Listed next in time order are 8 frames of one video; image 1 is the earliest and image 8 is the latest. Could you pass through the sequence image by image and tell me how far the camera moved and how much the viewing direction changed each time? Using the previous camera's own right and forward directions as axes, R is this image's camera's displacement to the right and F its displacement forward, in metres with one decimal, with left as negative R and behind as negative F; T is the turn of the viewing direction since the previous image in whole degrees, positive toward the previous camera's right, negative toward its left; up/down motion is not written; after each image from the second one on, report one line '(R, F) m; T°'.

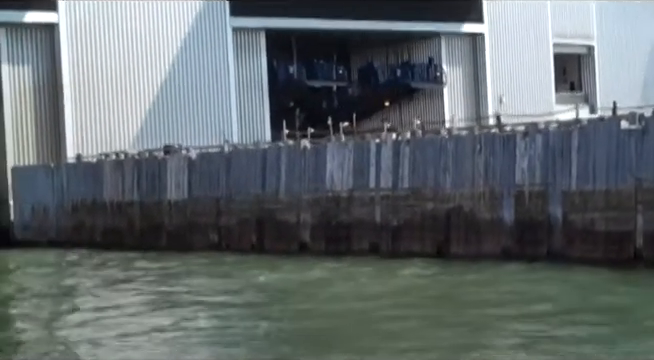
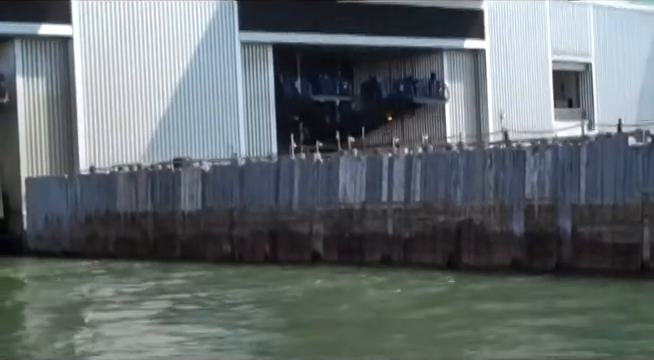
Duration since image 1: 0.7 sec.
(-0.4, -0.7) m; 0°
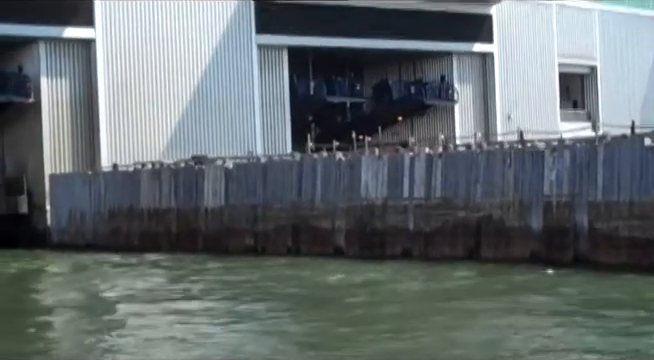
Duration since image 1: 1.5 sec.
(-0.5, -0.9) m; 0°
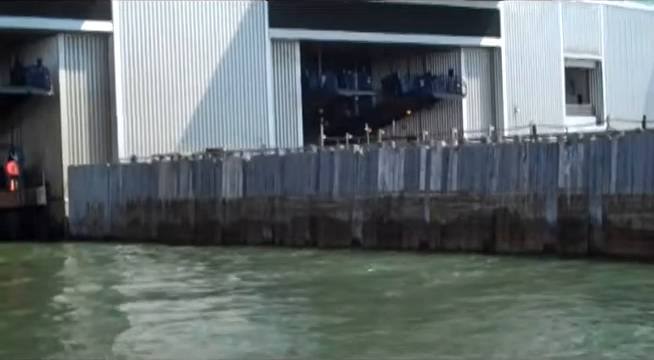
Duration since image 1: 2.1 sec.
(-0.4, -0.6) m; 0°
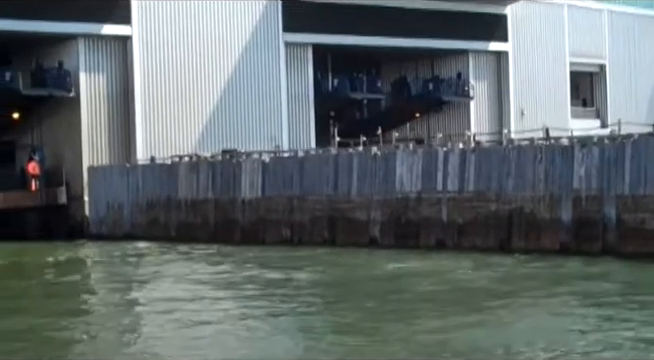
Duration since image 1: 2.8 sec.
(-0.5, -0.8) m; 0°
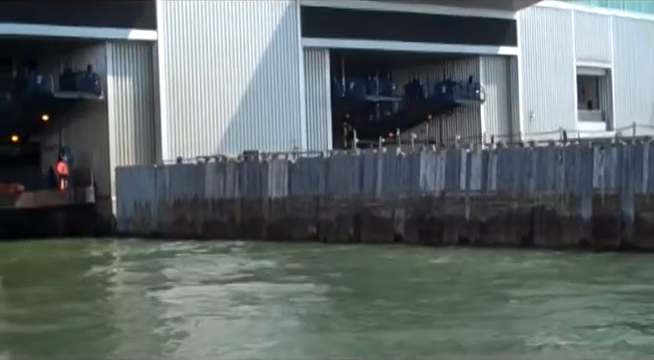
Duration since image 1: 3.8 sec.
(-0.7, -1.1) m; 0°
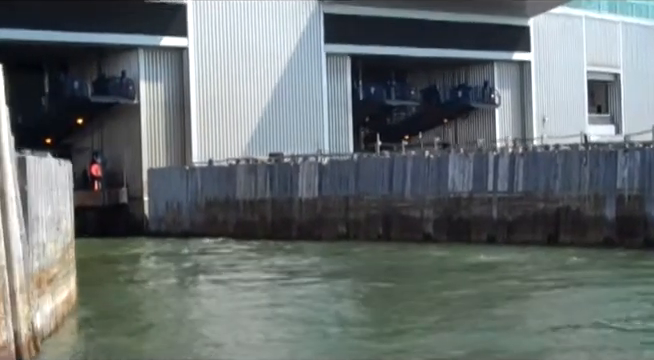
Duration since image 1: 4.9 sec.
(-0.8, -1.2) m; 0°
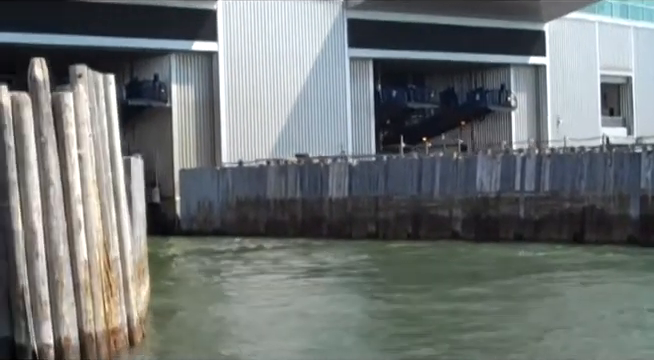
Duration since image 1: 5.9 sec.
(-0.8, -1.2) m; 0°
